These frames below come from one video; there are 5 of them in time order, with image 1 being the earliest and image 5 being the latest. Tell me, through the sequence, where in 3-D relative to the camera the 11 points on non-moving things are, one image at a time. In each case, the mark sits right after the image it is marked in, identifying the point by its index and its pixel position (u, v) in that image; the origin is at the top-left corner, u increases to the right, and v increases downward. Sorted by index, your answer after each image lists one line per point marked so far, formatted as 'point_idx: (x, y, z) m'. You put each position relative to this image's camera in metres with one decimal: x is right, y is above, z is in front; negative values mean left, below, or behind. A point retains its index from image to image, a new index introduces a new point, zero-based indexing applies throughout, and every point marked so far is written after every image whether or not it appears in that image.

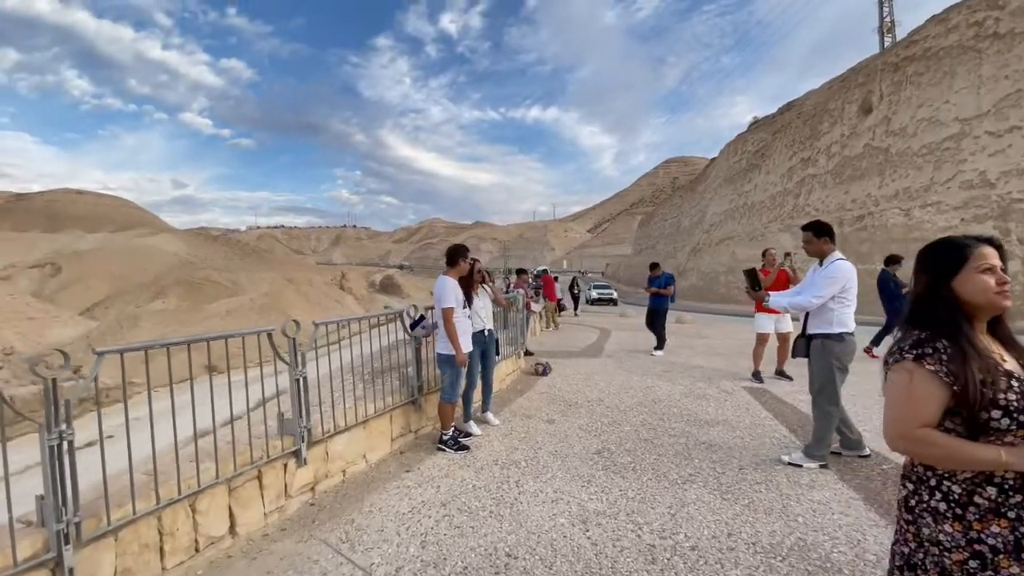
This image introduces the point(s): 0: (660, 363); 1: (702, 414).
0: (+3.1, -1.6, +10.3) m
1: (+2.6, -1.7, +6.7) m
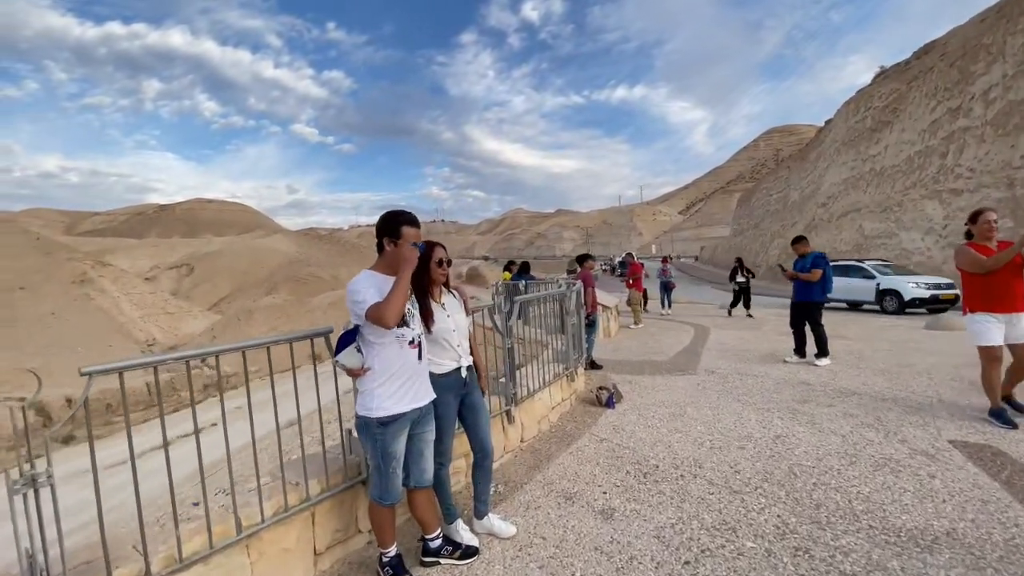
0: (+3.9, -1.4, +6.9) m
1: (+2.8, -1.6, +3.5) m
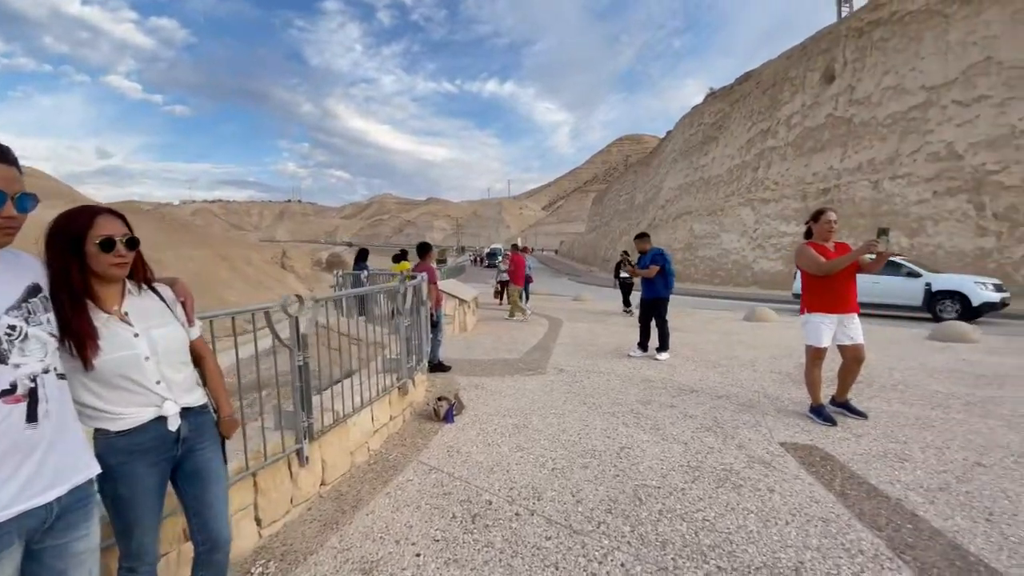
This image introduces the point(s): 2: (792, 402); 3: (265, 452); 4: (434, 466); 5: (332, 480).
0: (+1.6, -1.3, +6.7) m
1: (+1.5, -1.7, +3.0) m
2: (+3.6, -1.5, +6.0) m
3: (-1.7, -1.2, +3.4) m
4: (-0.7, -1.6, +4.3) m
5: (-1.5, -1.6, +4.0) m
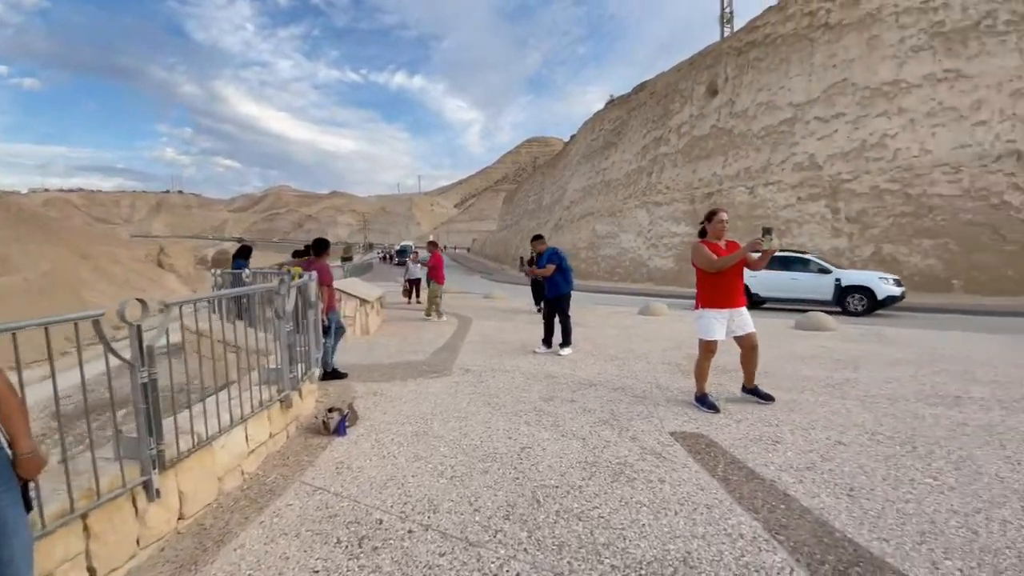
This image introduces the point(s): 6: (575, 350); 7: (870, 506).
0: (+0.2, -1.3, +6.7) m
1: (+0.8, -1.7, +3.1) m
2: (+2.4, -1.4, +6.3) m
3: (-2.4, -1.2, +2.8) m
4: (-1.6, -1.6, +3.9) m
5: (-2.3, -1.6, +3.4) m
6: (+1.3, -1.2, +9.2) m
7: (+1.9, -1.1, +2.5) m
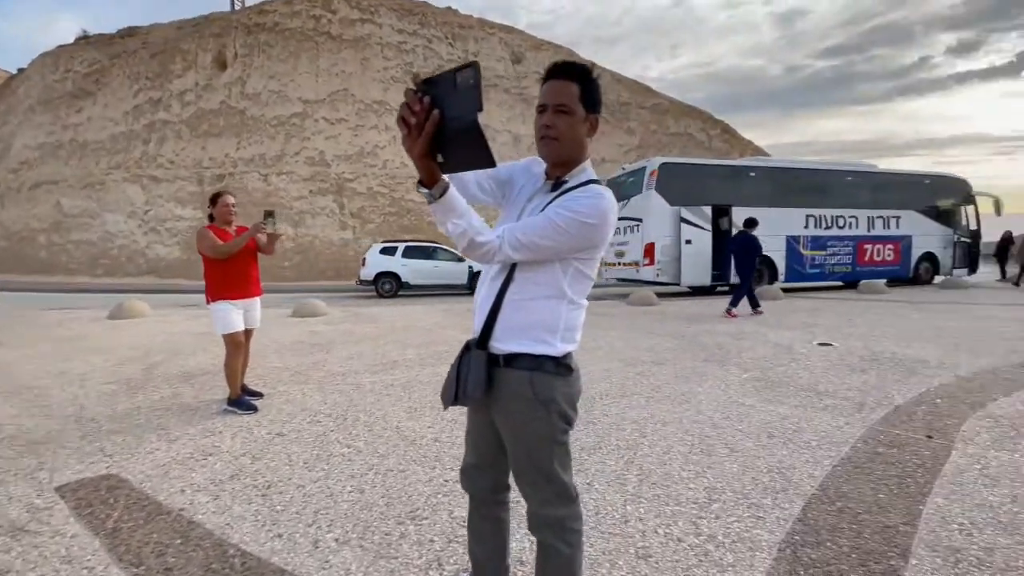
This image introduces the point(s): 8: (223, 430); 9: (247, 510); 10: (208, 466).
0: (-5.5, -1.4, +3.7) m
1: (-2.3, -1.7, +2.0) m
2: (-3.9, -1.4, +5.2) m
3: (-4.1, -1.4, -0.8) m
4: (-4.4, -1.7, +0.6) m
5: (-4.5, -1.8, -0.2) m
6: (-6.8, -1.2, +6.1) m
7: (-1.2, -1.1, +2.5) m
8: (-2.1, -1.1, +3.6) m
9: (-1.3, -1.2, +2.5) m
10: (-1.9, -1.1, +3.0) m
